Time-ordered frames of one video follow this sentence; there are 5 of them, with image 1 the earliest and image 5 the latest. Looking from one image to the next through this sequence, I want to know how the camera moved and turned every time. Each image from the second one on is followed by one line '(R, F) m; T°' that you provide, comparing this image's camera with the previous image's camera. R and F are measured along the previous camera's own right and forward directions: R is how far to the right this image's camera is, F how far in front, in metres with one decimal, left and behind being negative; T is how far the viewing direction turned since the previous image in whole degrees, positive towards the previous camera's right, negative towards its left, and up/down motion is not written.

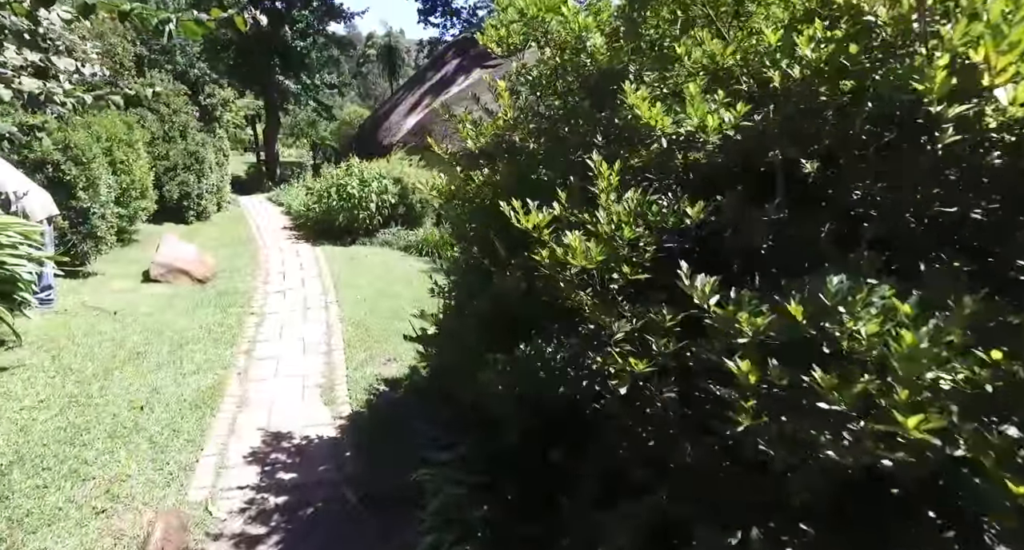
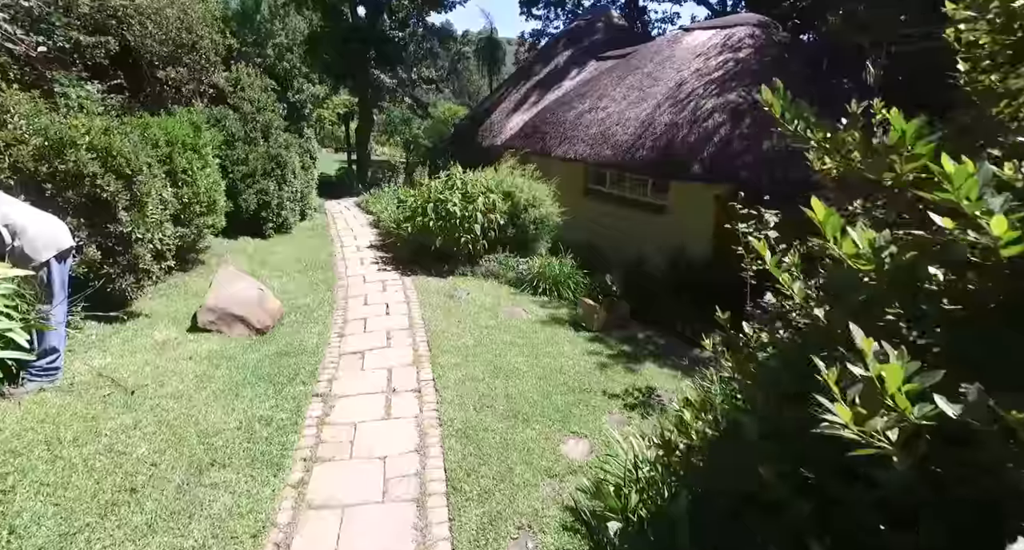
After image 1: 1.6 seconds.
(-0.7, +1.8) m; -9°
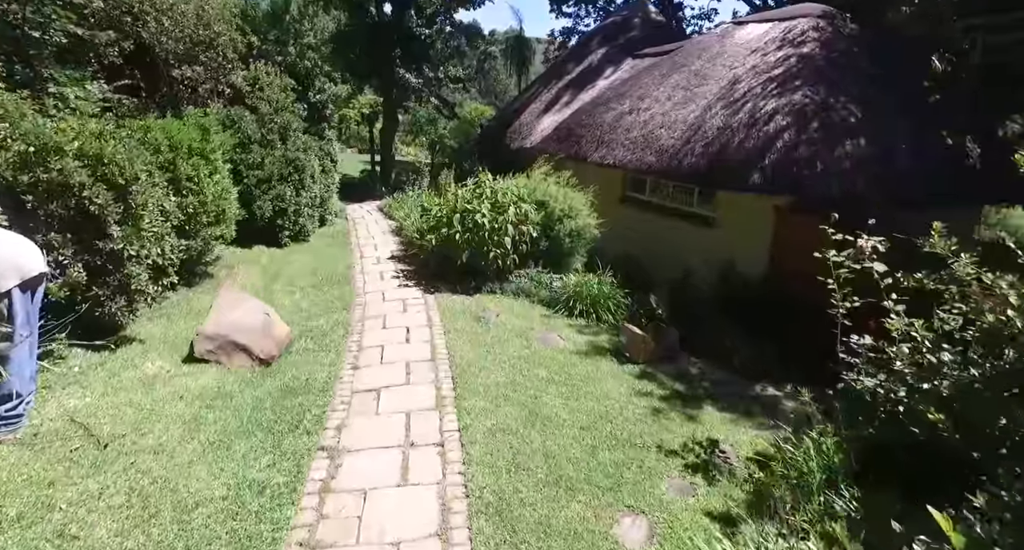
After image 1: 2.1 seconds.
(-0.1, +0.6) m; -3°
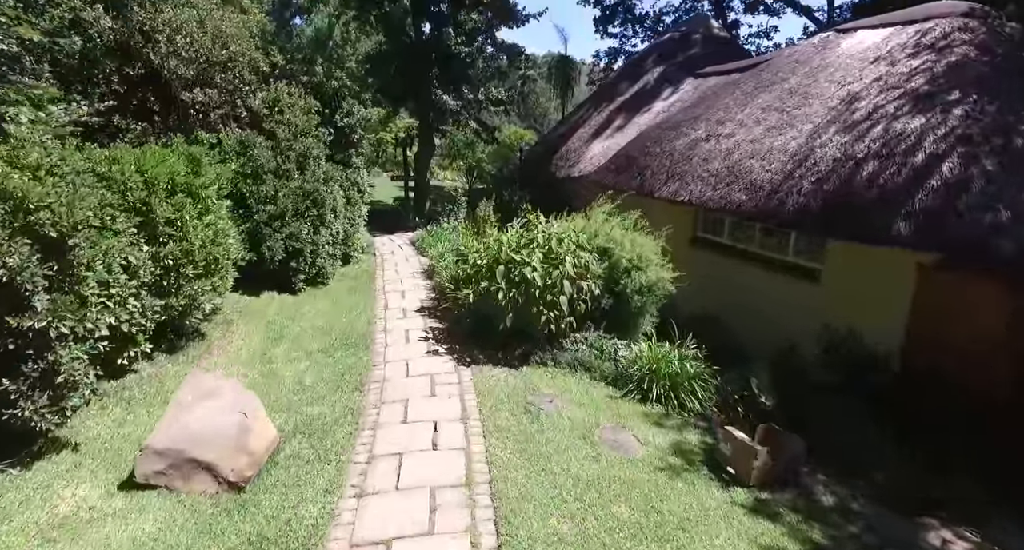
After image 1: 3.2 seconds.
(-0.2, +1.3) m; -4°
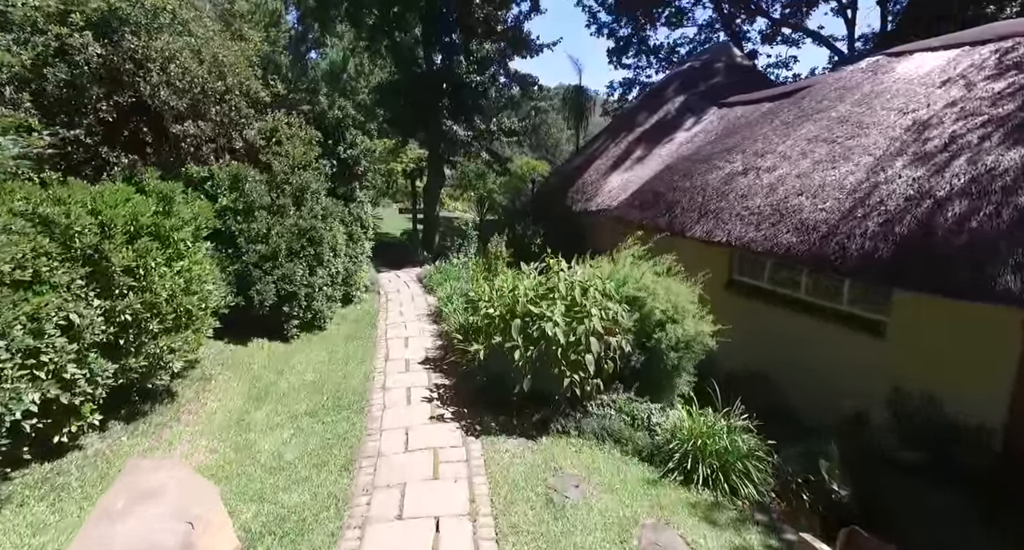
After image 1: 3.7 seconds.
(-0.1, +0.7) m; -1°
